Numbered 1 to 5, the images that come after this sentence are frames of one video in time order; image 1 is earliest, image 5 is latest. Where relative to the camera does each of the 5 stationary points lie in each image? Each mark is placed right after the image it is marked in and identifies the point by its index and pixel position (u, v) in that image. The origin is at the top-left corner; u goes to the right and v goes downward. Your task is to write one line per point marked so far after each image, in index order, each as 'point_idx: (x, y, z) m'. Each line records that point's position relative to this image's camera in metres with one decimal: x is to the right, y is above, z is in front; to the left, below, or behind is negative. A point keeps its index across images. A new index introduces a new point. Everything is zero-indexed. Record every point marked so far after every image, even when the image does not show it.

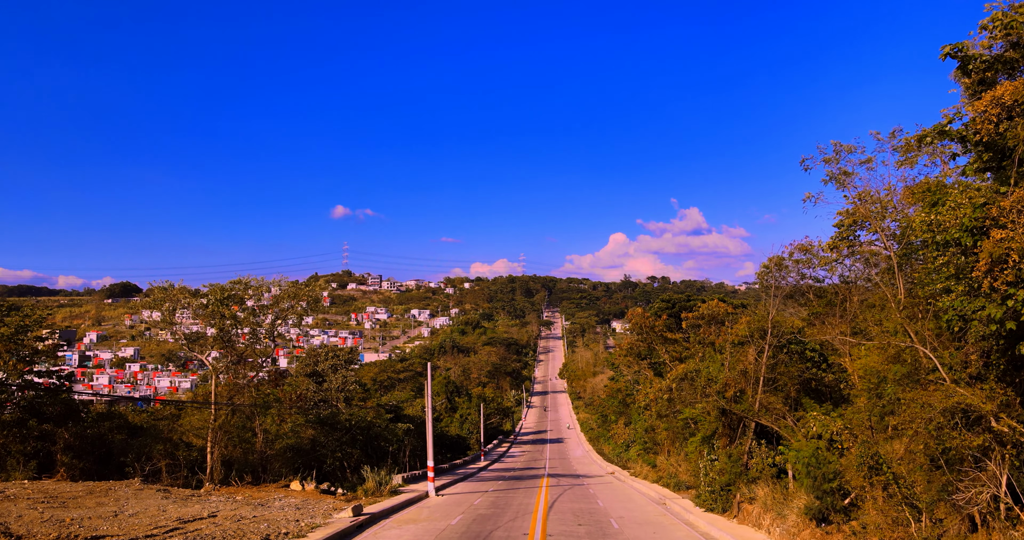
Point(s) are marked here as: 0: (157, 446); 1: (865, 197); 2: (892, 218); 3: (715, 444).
0: (-10.9, -5.4, +16.2) m
1: (+7.6, +1.6, +11.4) m
2: (+7.7, +1.1, +10.7) m
3: (+5.2, -4.5, +13.5) m
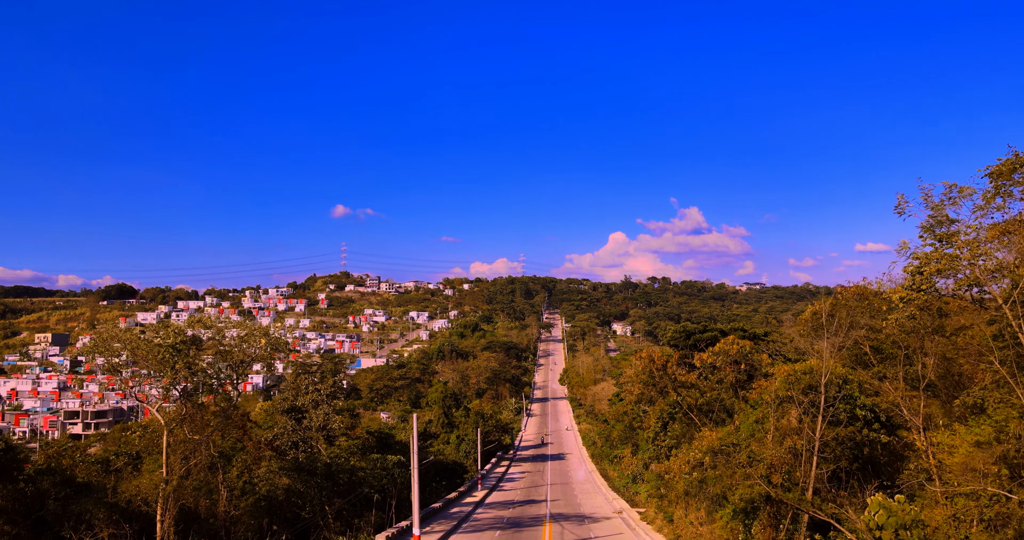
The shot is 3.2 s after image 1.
0: (-10.9, -6.4, +14.0) m
1: (+7.6, +0.5, +9.2) m
2: (+7.7, +0.1, +8.5) m
3: (+5.2, -5.5, +11.3) m
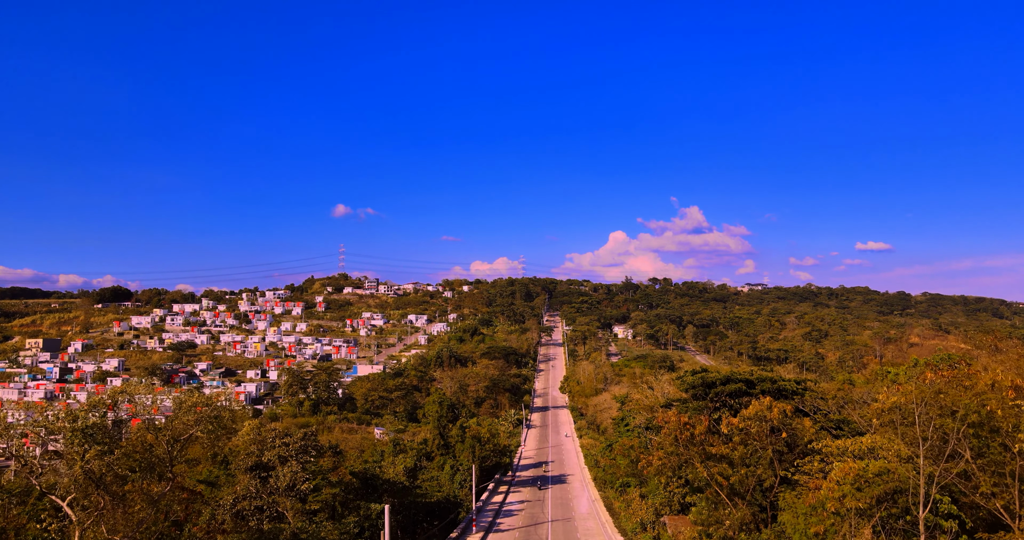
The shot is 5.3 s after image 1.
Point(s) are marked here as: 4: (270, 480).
0: (-11.1, -7.8, +11.4) m
1: (+7.4, -0.8, +6.5) m
2: (+7.5, -1.3, +5.9) m
3: (+5.0, -6.9, +8.7) m
4: (-8.9, -7.7, +19.4) m
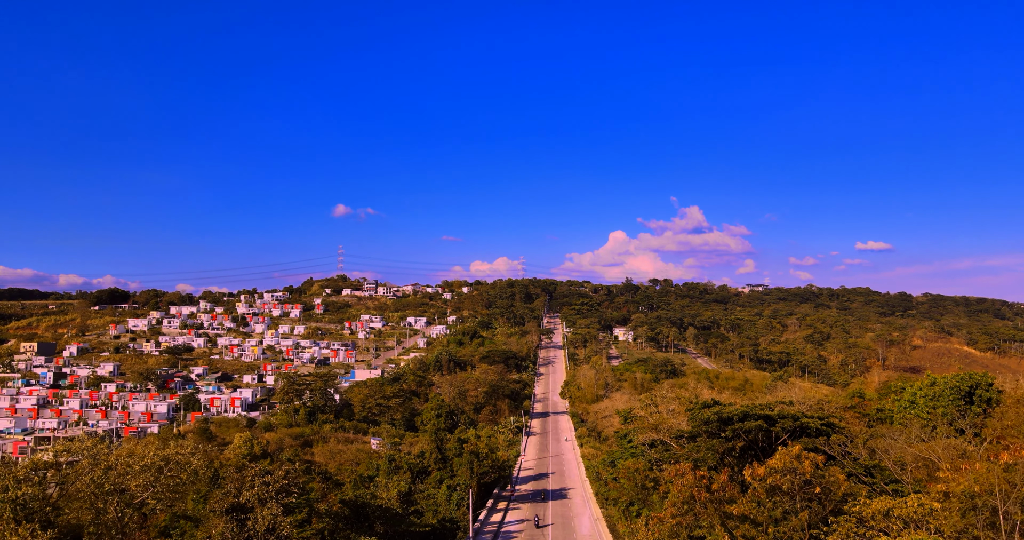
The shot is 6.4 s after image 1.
0: (-11.1, -8.6, +9.9) m
1: (+7.4, -1.6, +5.1) m
2: (+7.4, -2.1, +4.4) m
3: (+5.0, -7.7, +7.2) m
4: (-8.9, -8.5, +17.9) m
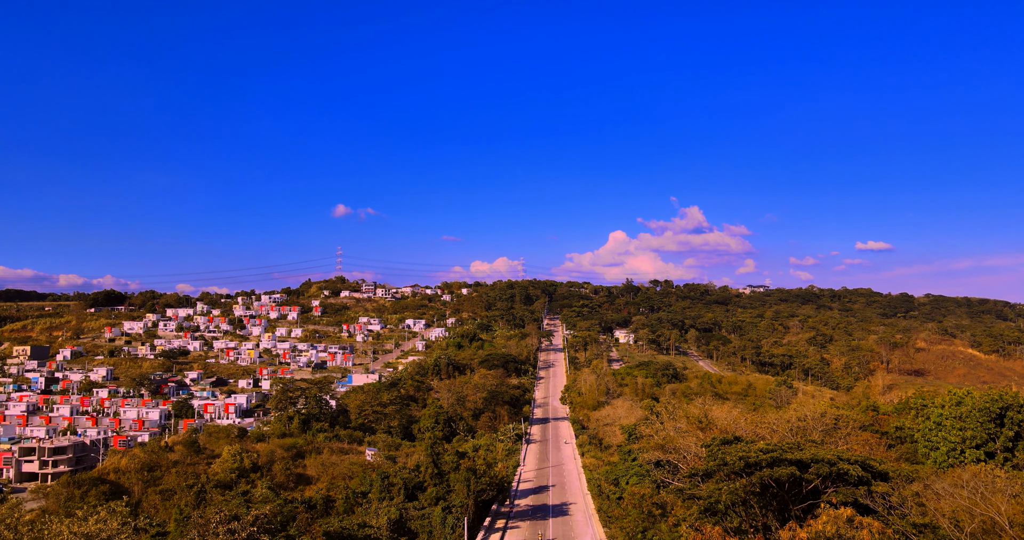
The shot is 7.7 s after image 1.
0: (-11.2, -9.2, +8.1) m
1: (+7.3, -2.3, +3.2) m
2: (+7.3, -2.7, +2.5) m
3: (+4.9, -8.3, +5.4) m
4: (-9.0, -9.1, +16.1) m
